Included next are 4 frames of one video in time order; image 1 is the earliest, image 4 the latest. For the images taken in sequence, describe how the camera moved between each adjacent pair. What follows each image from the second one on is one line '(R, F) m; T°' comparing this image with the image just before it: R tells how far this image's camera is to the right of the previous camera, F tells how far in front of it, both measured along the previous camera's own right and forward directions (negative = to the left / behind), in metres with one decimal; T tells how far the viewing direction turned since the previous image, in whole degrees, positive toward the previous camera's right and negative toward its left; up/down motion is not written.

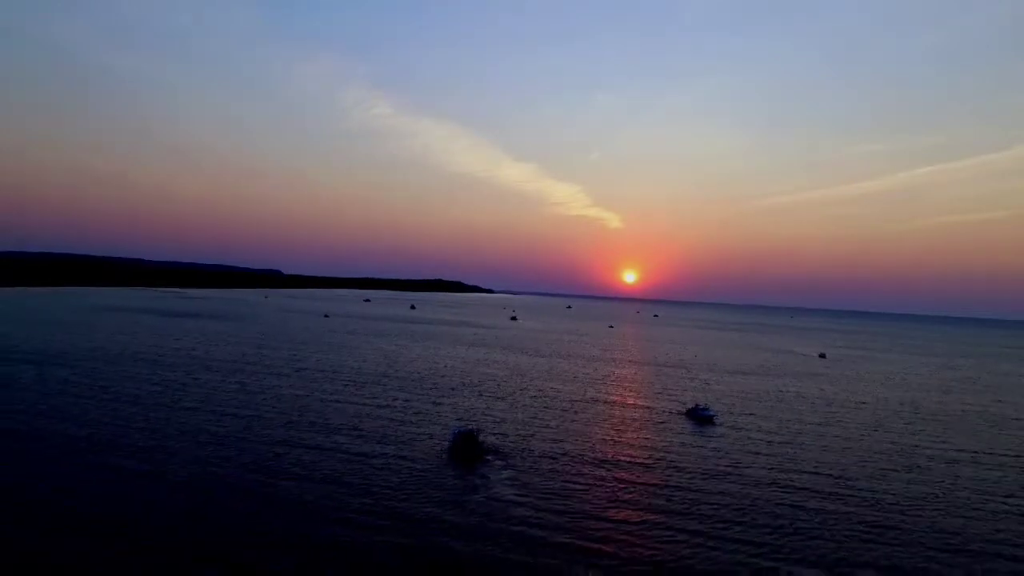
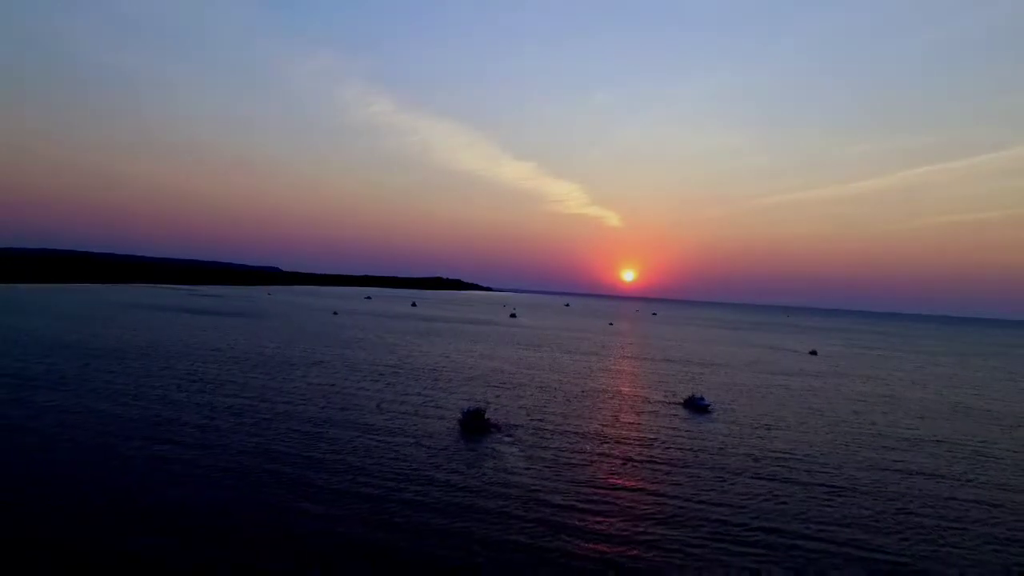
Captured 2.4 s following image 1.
(-0.2, -1.0) m; 0°
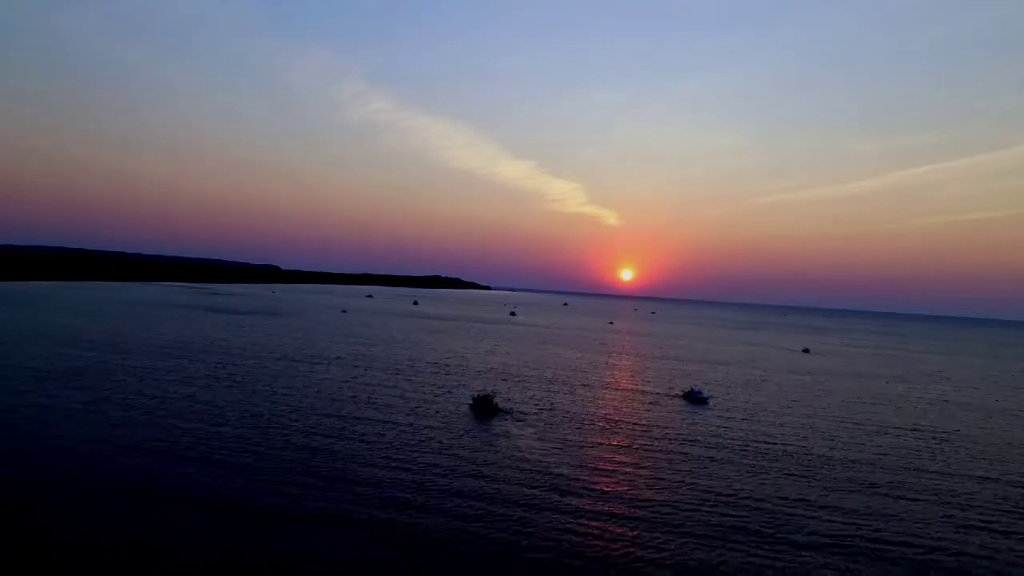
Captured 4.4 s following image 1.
(-0.4, -1.2) m; 0°
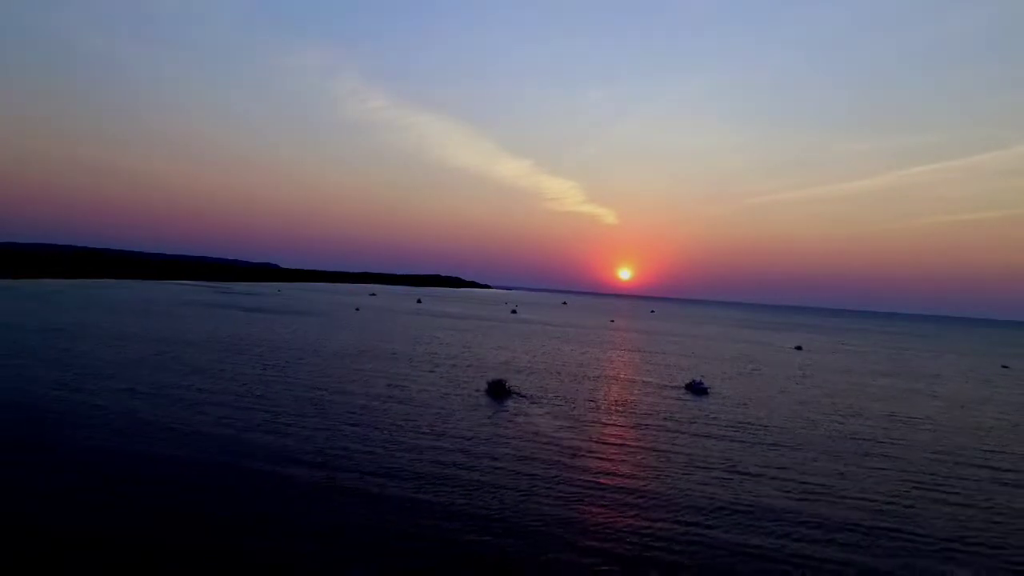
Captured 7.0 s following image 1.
(-0.6, -1.6) m; 0°
